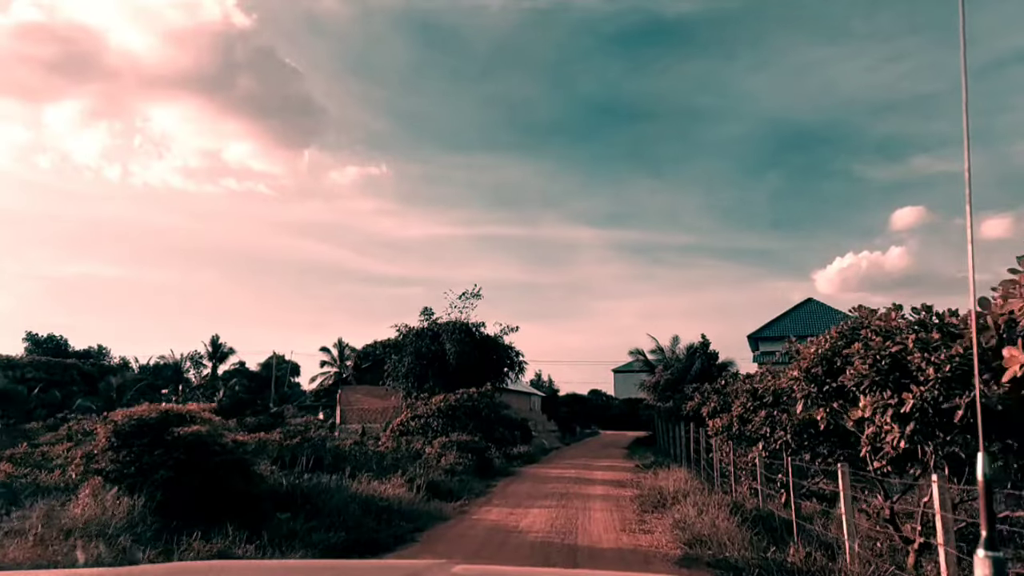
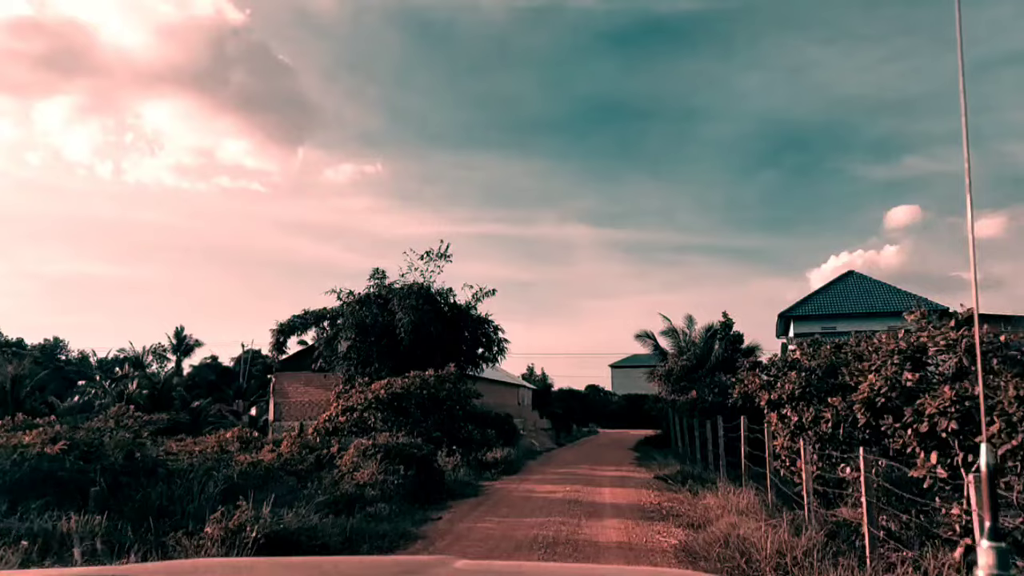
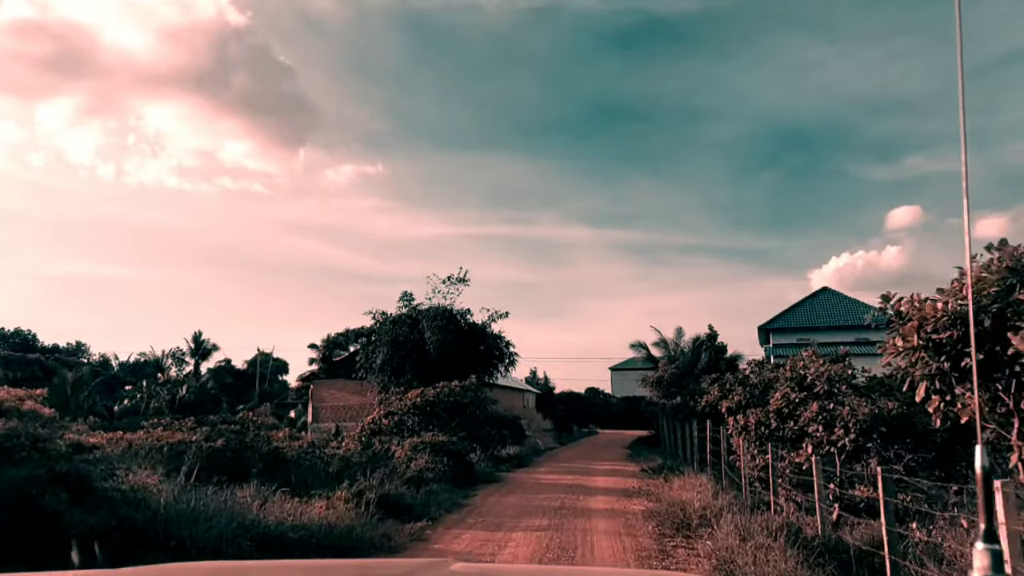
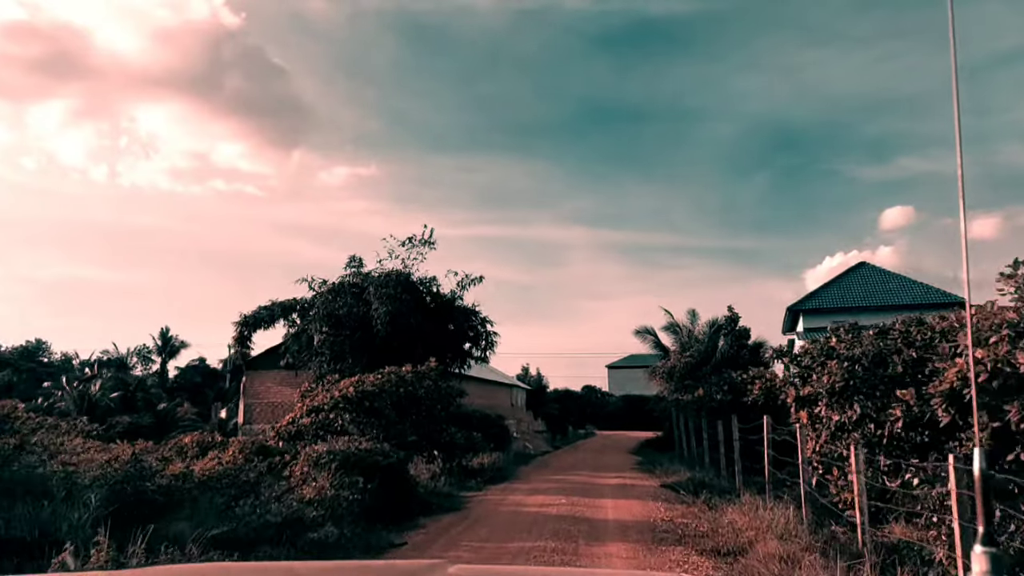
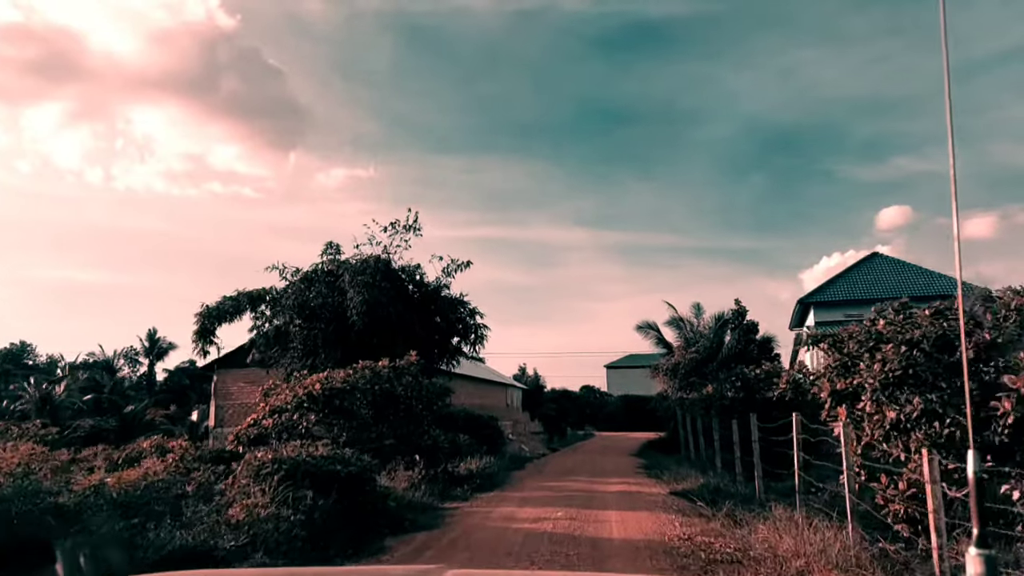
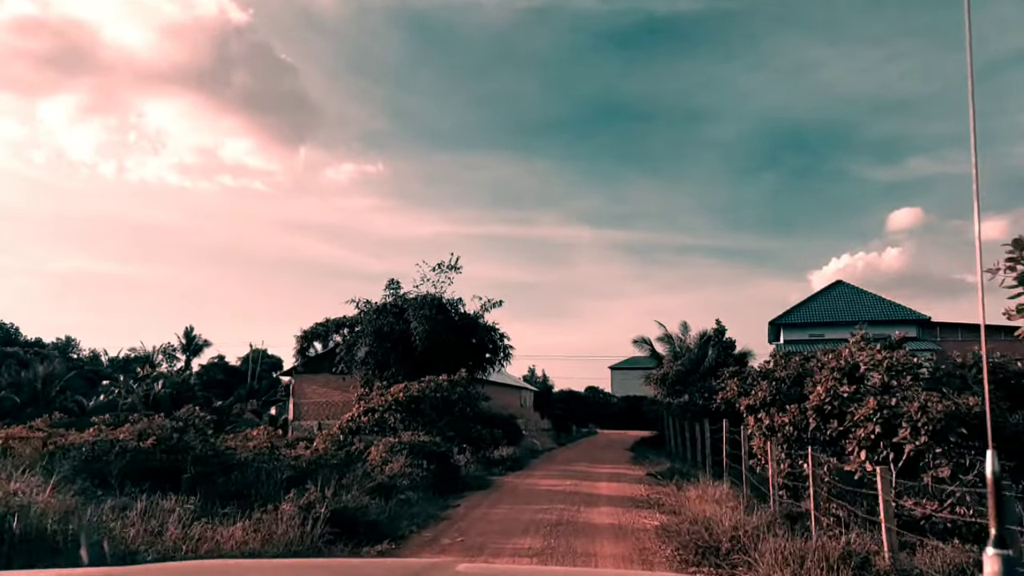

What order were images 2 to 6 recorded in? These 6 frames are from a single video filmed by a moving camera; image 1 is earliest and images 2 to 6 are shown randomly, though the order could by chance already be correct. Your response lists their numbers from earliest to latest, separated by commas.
3, 6, 2, 4, 5
